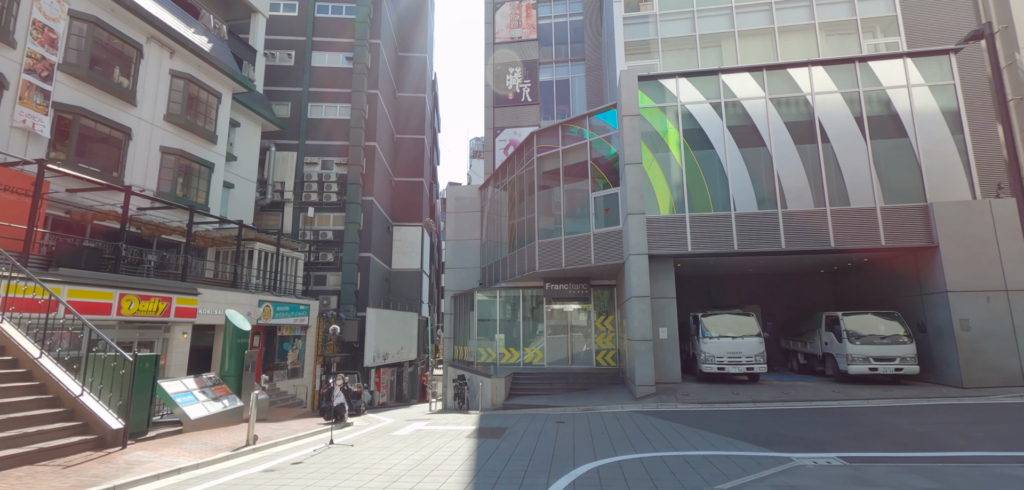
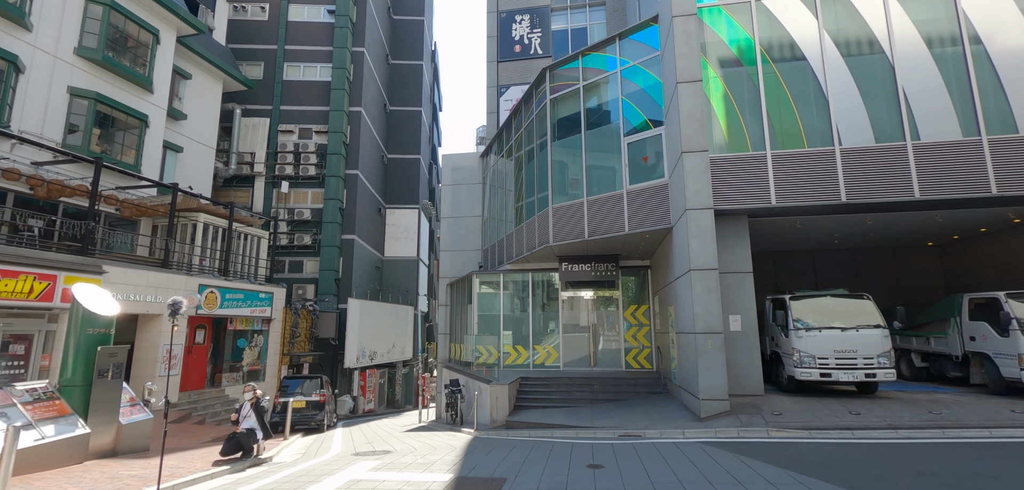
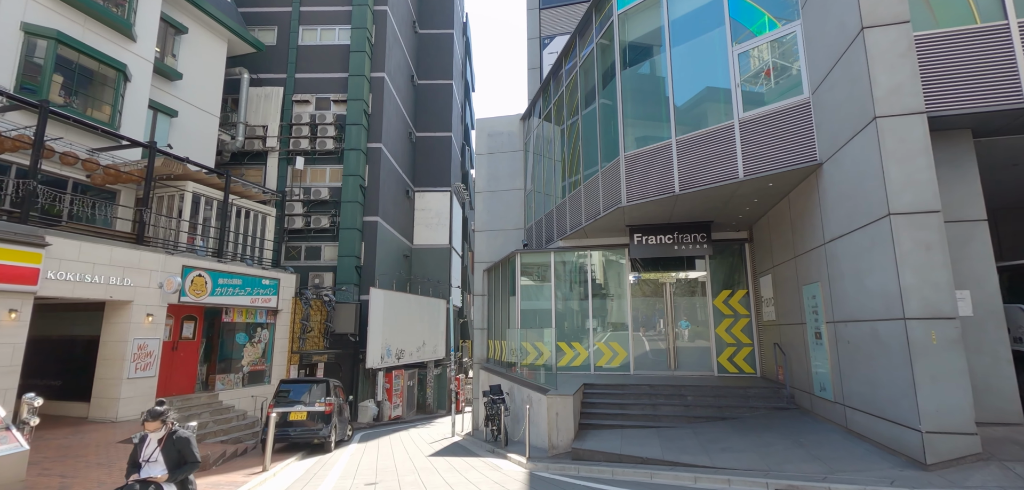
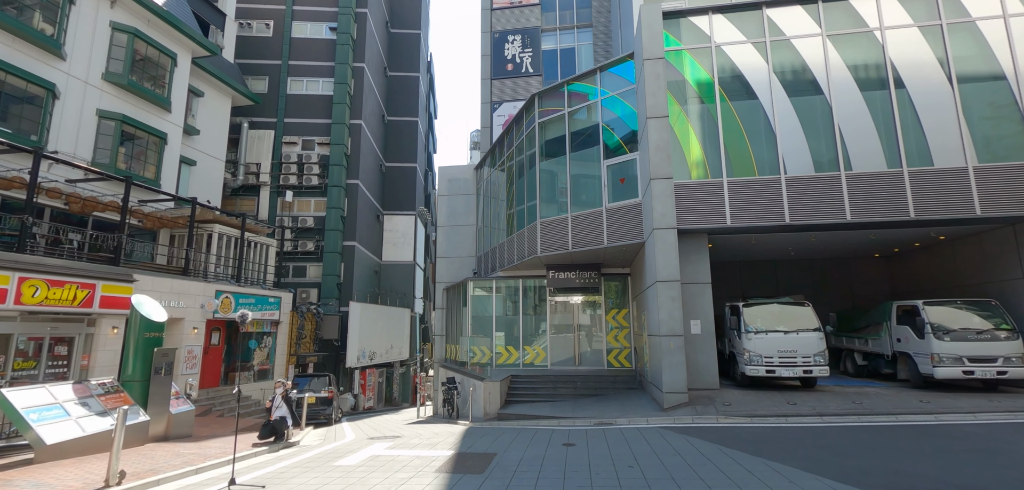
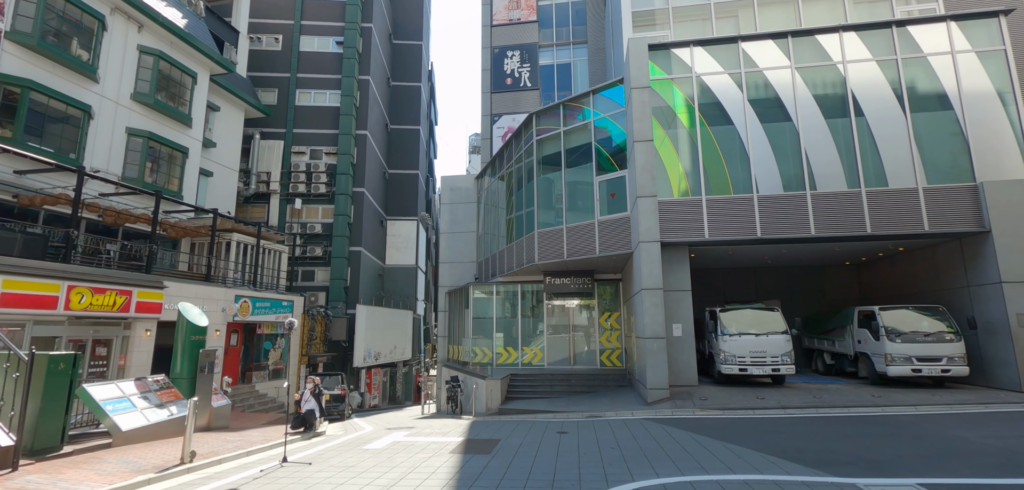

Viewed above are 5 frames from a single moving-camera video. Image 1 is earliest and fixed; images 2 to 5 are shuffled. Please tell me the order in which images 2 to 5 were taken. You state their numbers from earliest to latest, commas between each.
5, 4, 2, 3
